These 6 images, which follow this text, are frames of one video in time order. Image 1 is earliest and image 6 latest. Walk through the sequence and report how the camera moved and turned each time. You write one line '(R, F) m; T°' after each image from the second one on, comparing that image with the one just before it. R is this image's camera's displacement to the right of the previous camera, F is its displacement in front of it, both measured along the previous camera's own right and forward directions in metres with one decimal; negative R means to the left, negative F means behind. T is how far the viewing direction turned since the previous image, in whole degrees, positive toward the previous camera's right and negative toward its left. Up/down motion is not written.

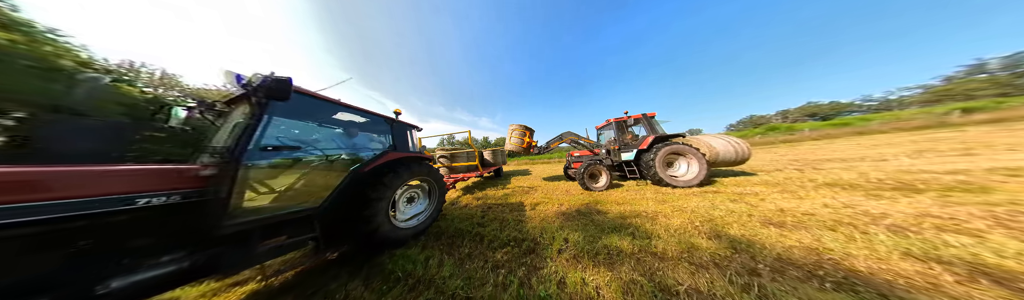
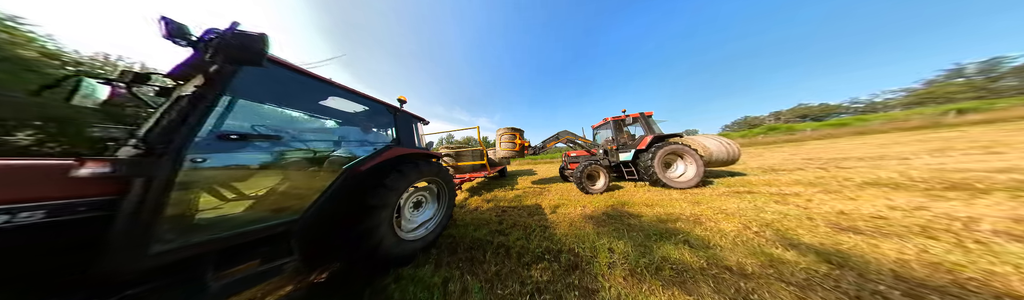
(-0.5, +0.3) m; +1°
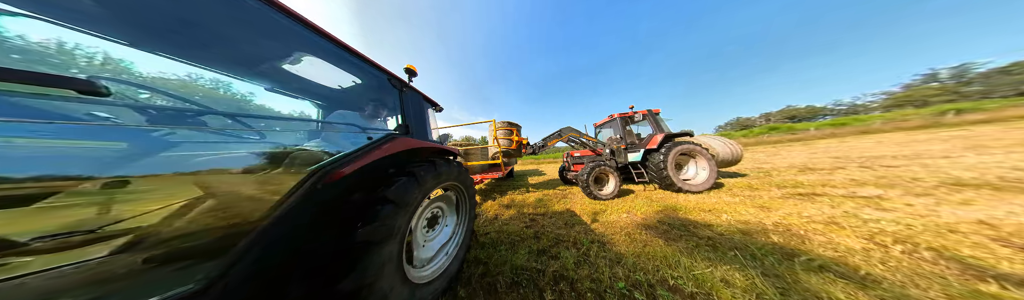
(-0.7, +0.5) m; +2°
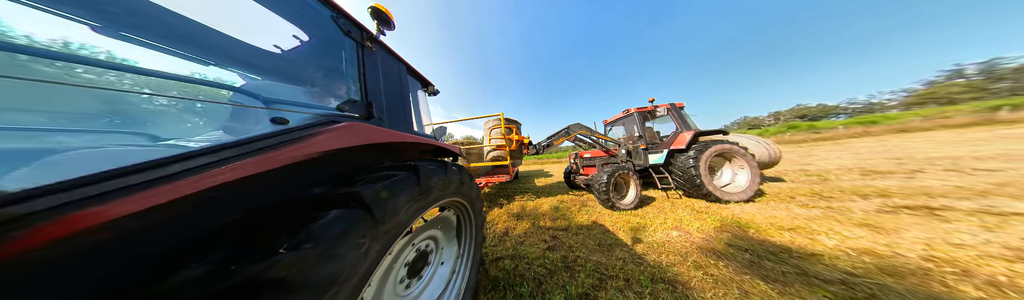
(-0.3, +0.6) m; 0°
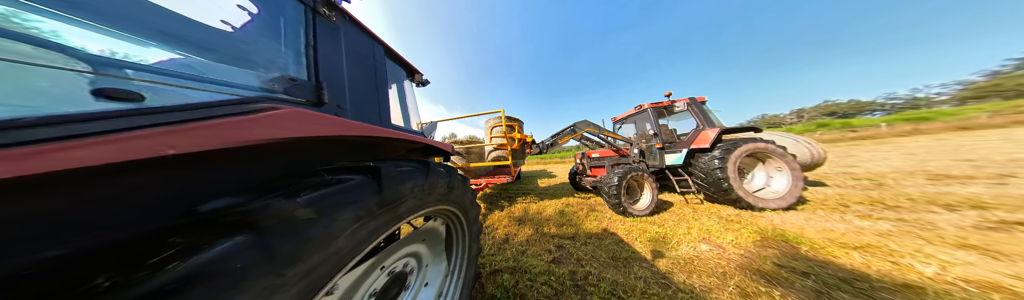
(0.0, +0.2) m; -2°
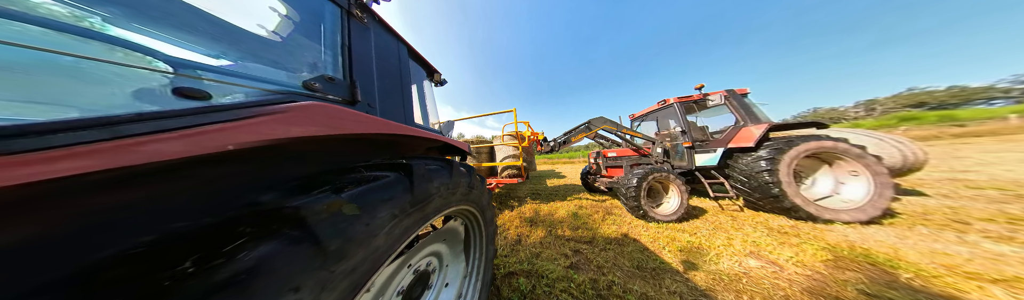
(-0.1, 0.0) m; -4°
